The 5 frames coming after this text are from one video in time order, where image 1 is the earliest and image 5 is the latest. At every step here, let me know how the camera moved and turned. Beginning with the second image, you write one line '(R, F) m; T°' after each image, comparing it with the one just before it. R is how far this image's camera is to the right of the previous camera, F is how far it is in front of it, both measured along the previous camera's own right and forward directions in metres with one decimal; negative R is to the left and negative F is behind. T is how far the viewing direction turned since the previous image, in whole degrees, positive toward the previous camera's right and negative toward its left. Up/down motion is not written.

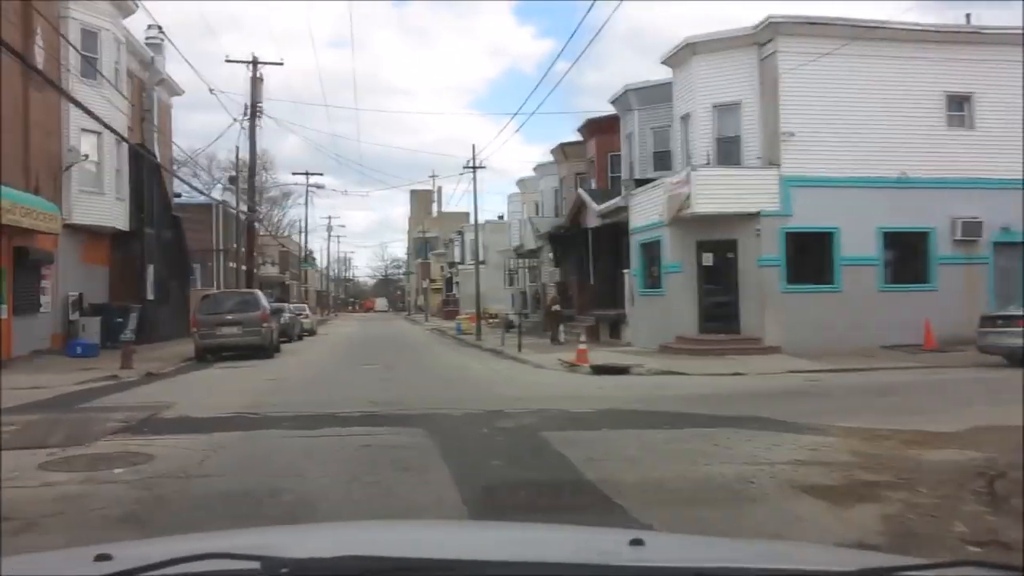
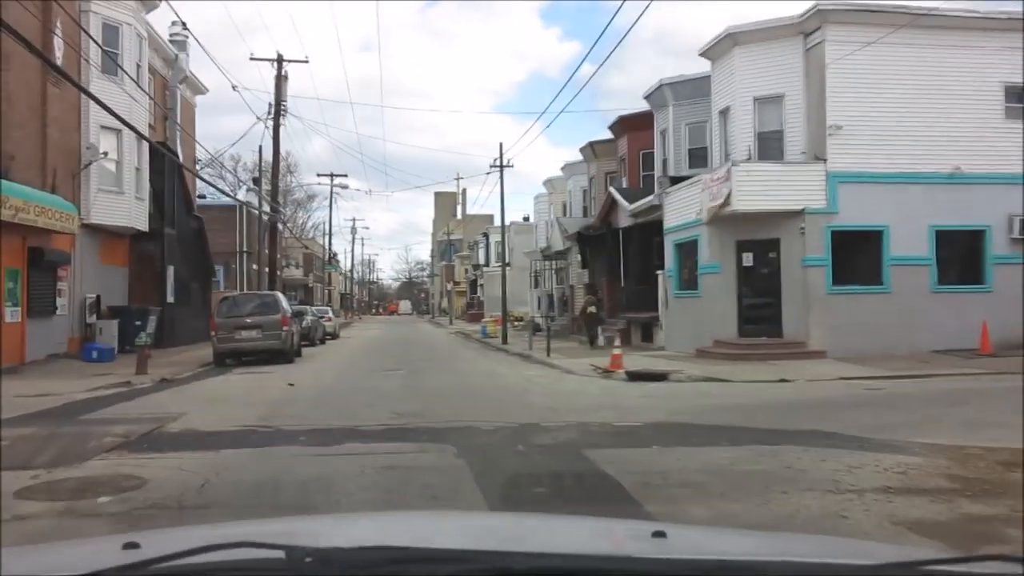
(-0.1, +0.8) m; -2°
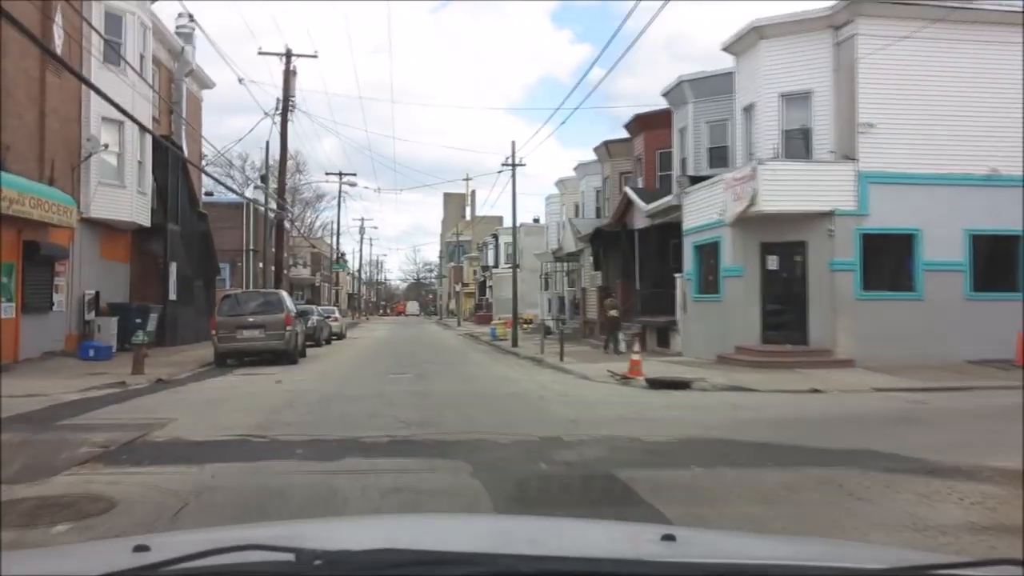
(-0.1, +0.8) m; 0°
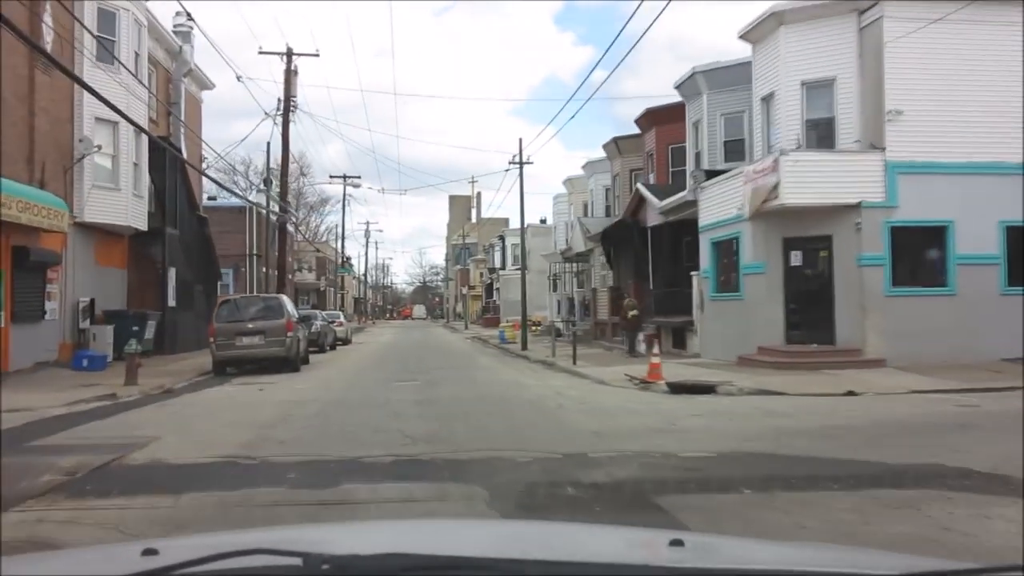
(-0.1, +0.8) m; 0°
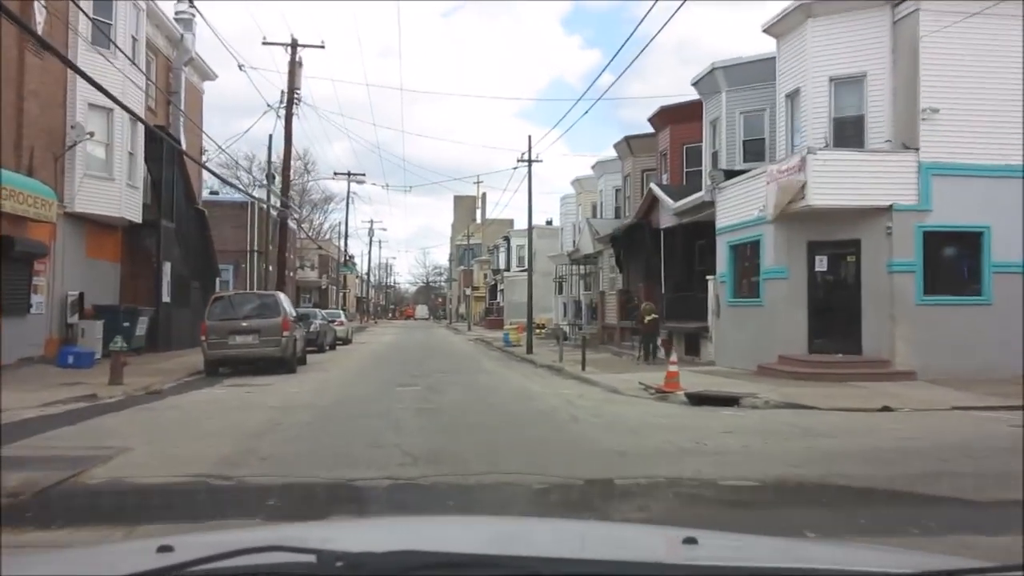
(-0.1, +0.9) m; 0°
